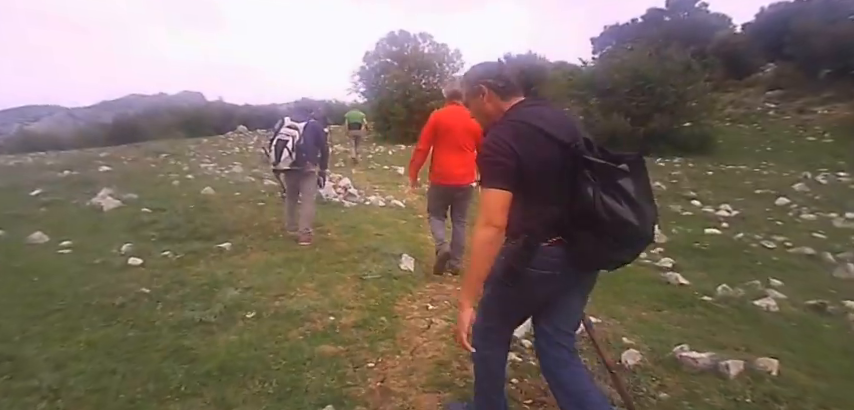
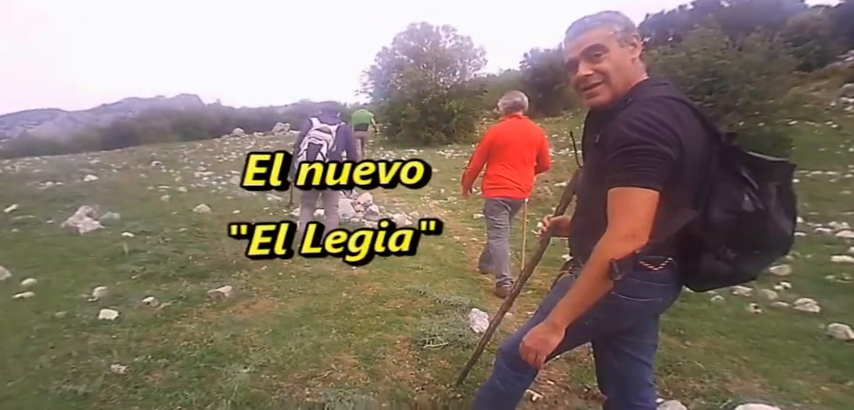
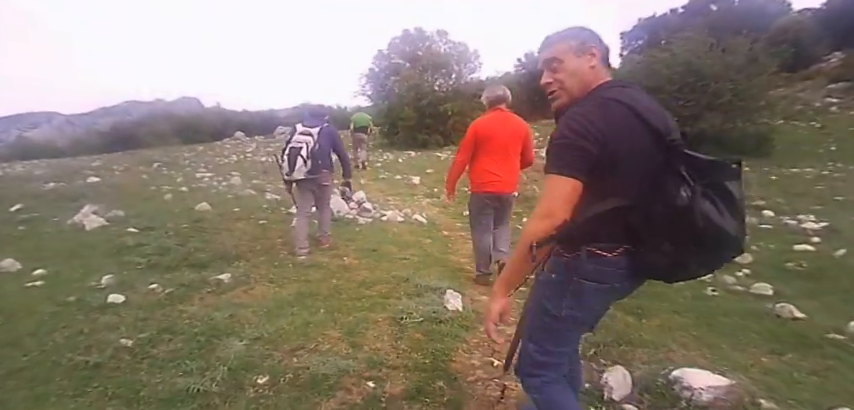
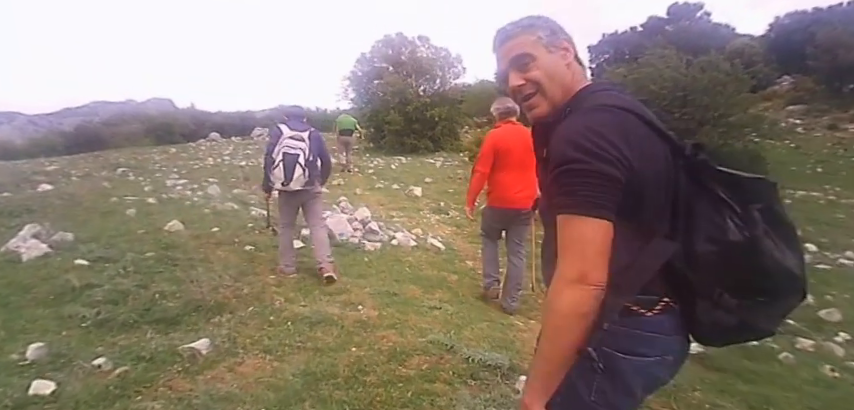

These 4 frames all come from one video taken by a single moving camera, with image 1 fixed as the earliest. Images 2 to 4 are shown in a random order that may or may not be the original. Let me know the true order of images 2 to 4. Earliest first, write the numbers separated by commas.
3, 2, 4
